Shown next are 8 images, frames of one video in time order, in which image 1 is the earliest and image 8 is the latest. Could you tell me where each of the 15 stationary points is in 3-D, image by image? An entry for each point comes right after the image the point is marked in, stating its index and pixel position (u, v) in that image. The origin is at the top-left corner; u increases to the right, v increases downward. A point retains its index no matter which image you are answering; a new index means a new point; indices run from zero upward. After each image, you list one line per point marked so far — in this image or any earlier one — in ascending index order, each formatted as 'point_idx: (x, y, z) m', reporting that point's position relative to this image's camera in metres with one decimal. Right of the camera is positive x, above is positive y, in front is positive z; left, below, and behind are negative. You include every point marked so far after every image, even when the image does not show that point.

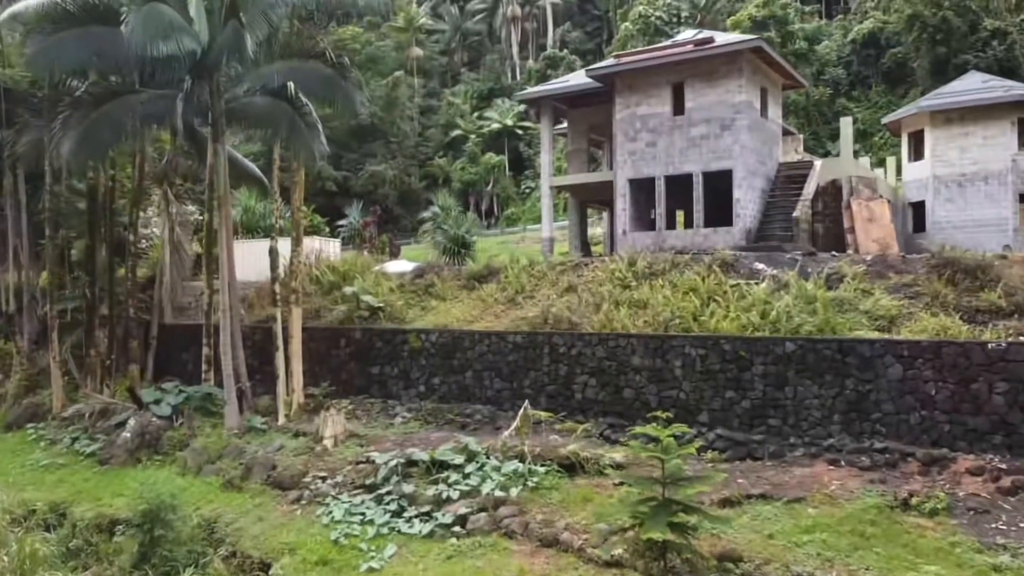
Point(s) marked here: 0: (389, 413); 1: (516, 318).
0: (-2.1, -2.2, +14.0) m
1: (+0.1, -0.5, +14.9) m
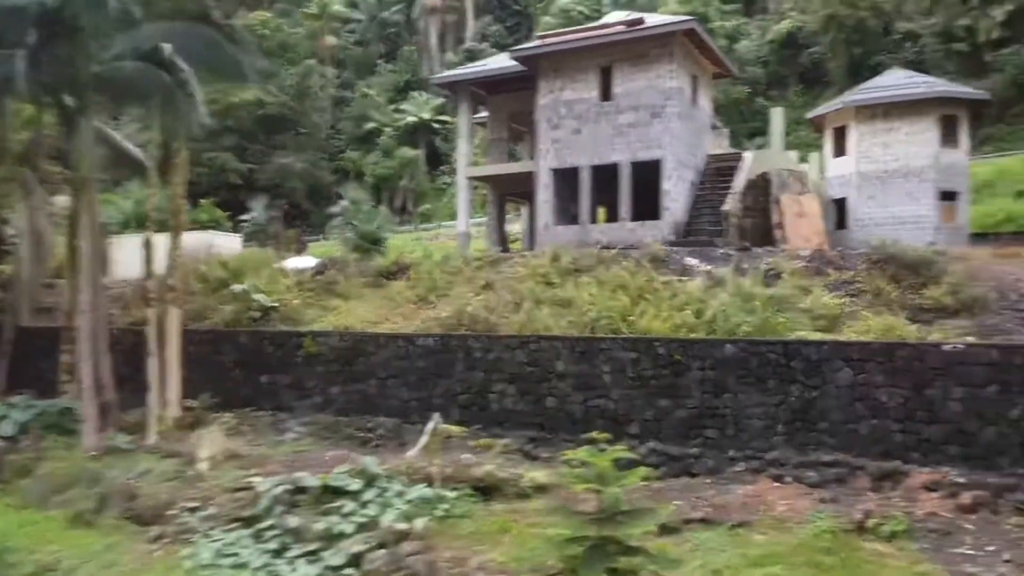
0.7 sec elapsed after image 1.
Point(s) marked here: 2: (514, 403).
0: (-3.5, -2.1, +12.3) m
1: (-1.4, -0.5, +13.4) m
2: (0.0, -1.6, +11.1) m
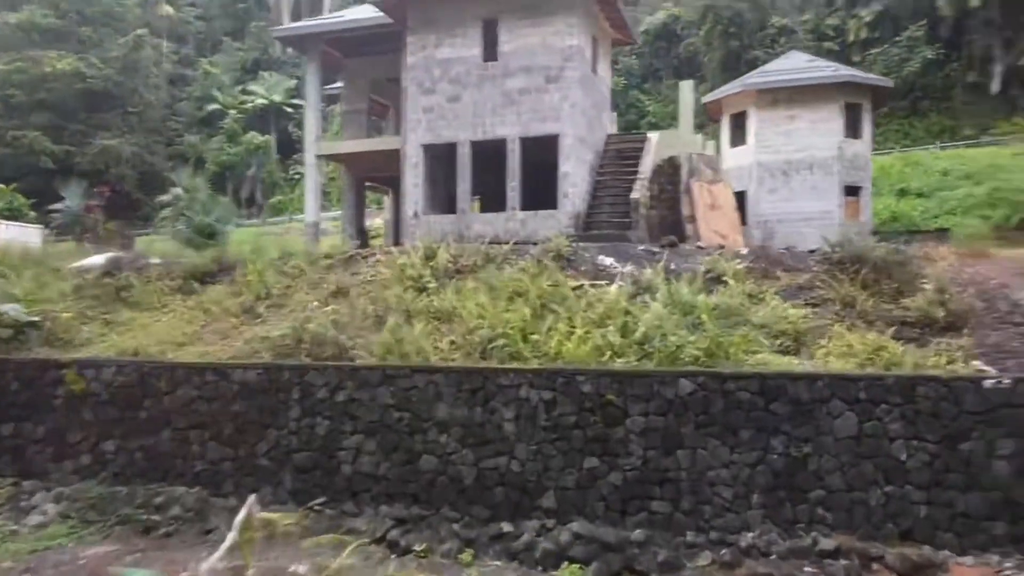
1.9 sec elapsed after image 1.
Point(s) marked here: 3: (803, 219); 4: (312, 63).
0: (-5.0, -2.2, +8.3) m
1: (-3.1, -0.6, +9.7) m
2: (-1.3, -1.7, +7.7) m
3: (+7.0, +1.7, +19.6) m
4: (-4.1, +4.5, +16.5) m
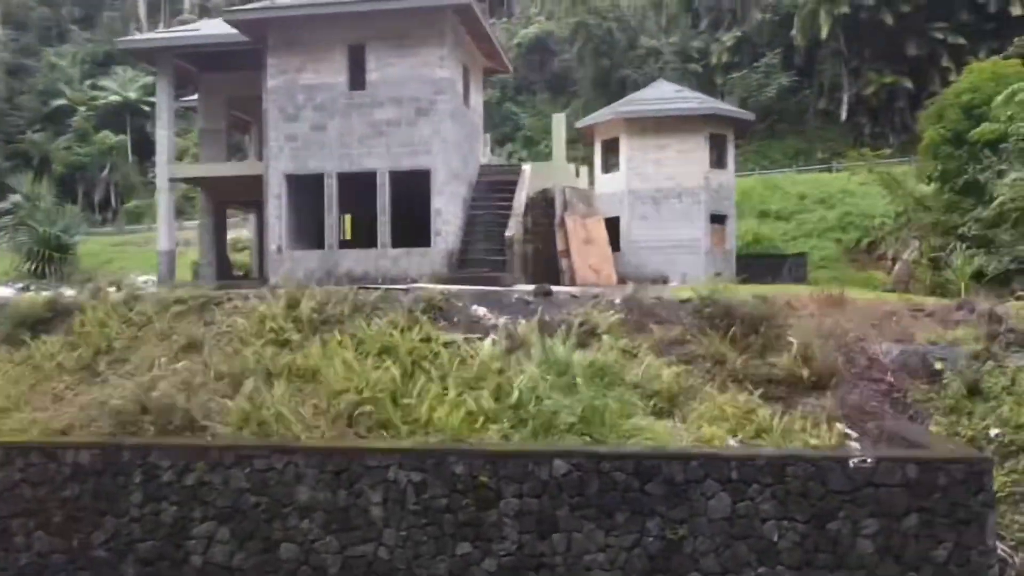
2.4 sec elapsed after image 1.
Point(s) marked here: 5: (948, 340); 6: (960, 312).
0: (-6.2, -2.8, +7.1) m
1: (-4.5, -1.2, +8.7) m
2: (-2.5, -2.3, +7.1) m
3: (+3.9, +1.0, +20.1) m
4: (-6.5, +3.9, +15.3) m
5: (+5.1, -0.6, +9.6) m
6: (+5.8, -0.3, +10.6) m
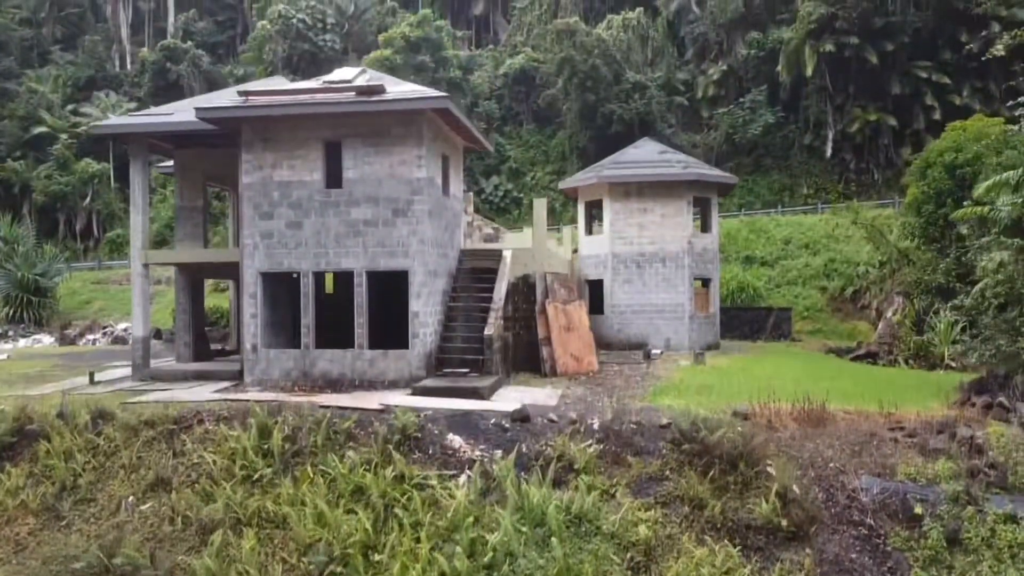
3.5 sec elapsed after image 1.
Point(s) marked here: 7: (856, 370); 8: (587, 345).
0: (-6.4, -4.4, +6.8) m
1: (-4.8, -2.8, +8.5) m
2: (-2.7, -3.9, +6.9) m
3: (+3.5, -0.6, +20.0) m
4: (-6.9, +2.4, +15.0) m
5: (+4.8, -2.2, +9.5) m
6: (+5.5, -1.9, +10.5) m
7: (+7.0, -1.7, +16.5) m
8: (+1.3, -1.0, +14.8) m
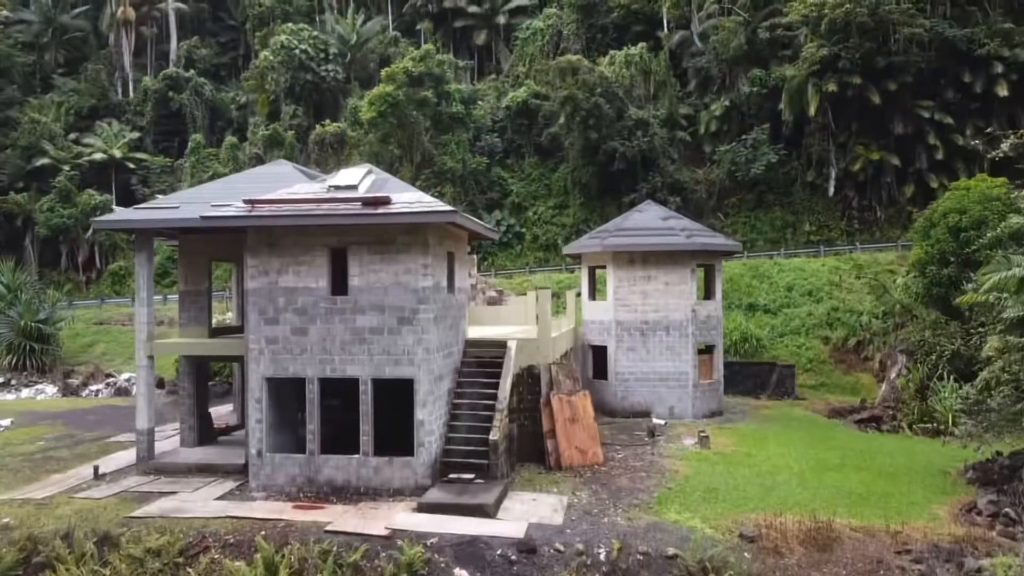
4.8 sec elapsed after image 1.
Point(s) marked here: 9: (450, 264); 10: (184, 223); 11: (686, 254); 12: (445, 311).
0: (-6.3, -6.0, +6.8) m
1: (-4.7, -4.4, +8.5) m
2: (-2.6, -5.5, +6.8) m
3: (+3.6, -2.2, +20.0) m
4: (-6.8, +0.7, +15.0) m
5: (+4.9, -3.9, +9.5) m
6: (+5.6, -3.5, +10.5) m
7: (+7.1, -3.3, +16.5) m
8: (+1.4, -2.7, +14.8) m
9: (-1.1, +0.4, +14.0) m
10: (-5.7, +1.2, +14.3) m
11: (+4.2, +0.8, +20.0) m
12: (-1.1, -0.4, +13.4) m
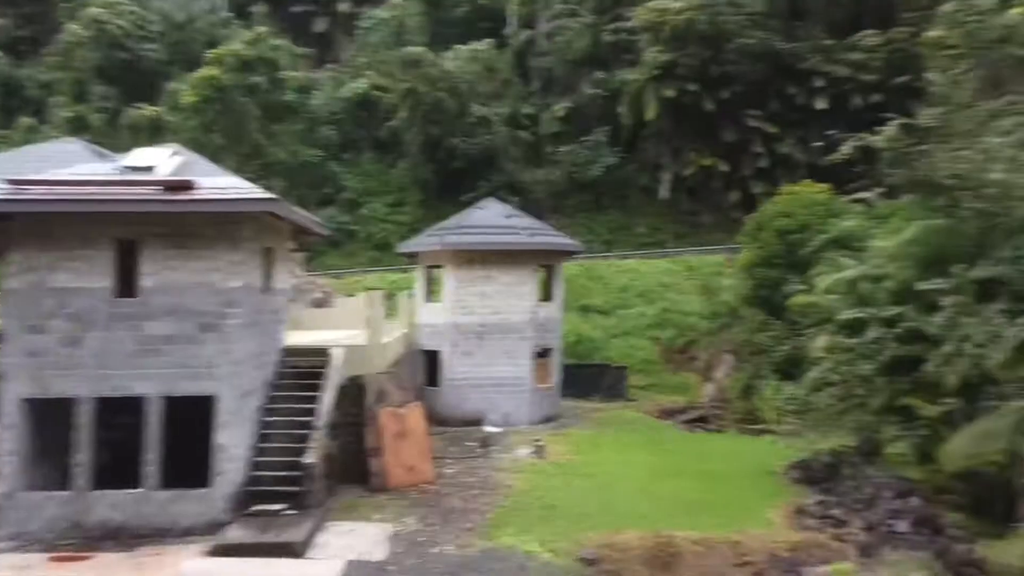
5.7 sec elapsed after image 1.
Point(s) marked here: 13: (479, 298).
0: (-7.6, -6.0, +4.2) m
1: (-6.3, -4.4, +6.2) m
2: (-4.0, -5.5, +4.9) m
3: (-0.3, -2.3, +19.0) m
4: (-9.6, +0.7, +12.2) m
5: (+2.9, -3.9, +9.0) m
6: (+3.4, -3.6, +10.1) m
7: (+3.7, -3.4, +16.3) m
8: (-1.5, -2.7, +13.6) m
9: (-3.8, +0.4, +12.3) m
10: (-8.3, +1.2, +11.7) m
11: (+0.3, +0.8, +19.2) m
12: (-3.7, -0.4, +11.7) m
13: (-0.8, -0.3, +19.2) m
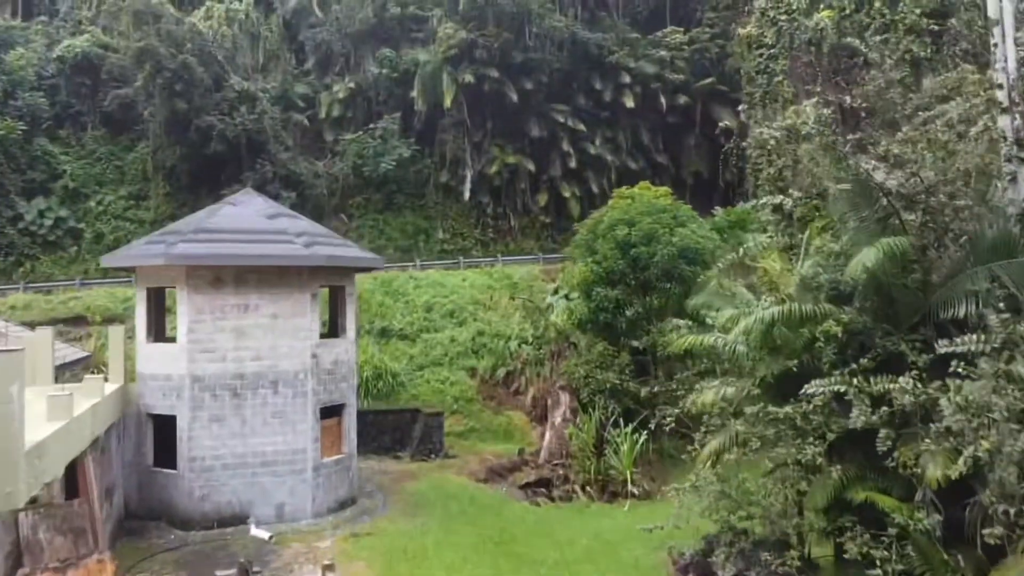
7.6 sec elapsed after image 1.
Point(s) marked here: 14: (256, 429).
0: (-7.1, -6.6, -3.1) m
1: (-6.3, -5.0, -0.9) m
2: (-3.8, -6.1, -1.5) m
3: (-4.0, -2.8, +13.1) m
4: (-11.1, +0.2, +4.0) m
5: (+1.8, -4.4, +4.3) m
6: (+2.0, -4.1, +5.4) m
7: (+0.7, -3.9, +11.5) m
8: (-3.7, -3.2, +7.5) m
9: (-5.5, -0.1, +5.7) m
10: (-9.8, +0.6, +3.9) m
11: (-3.4, +0.2, +13.4) m
12: (-5.2, -0.9, +5.1) m
13: (-4.4, -0.8, +13.1) m
14: (-4.1, -2.2, +13.1) m
